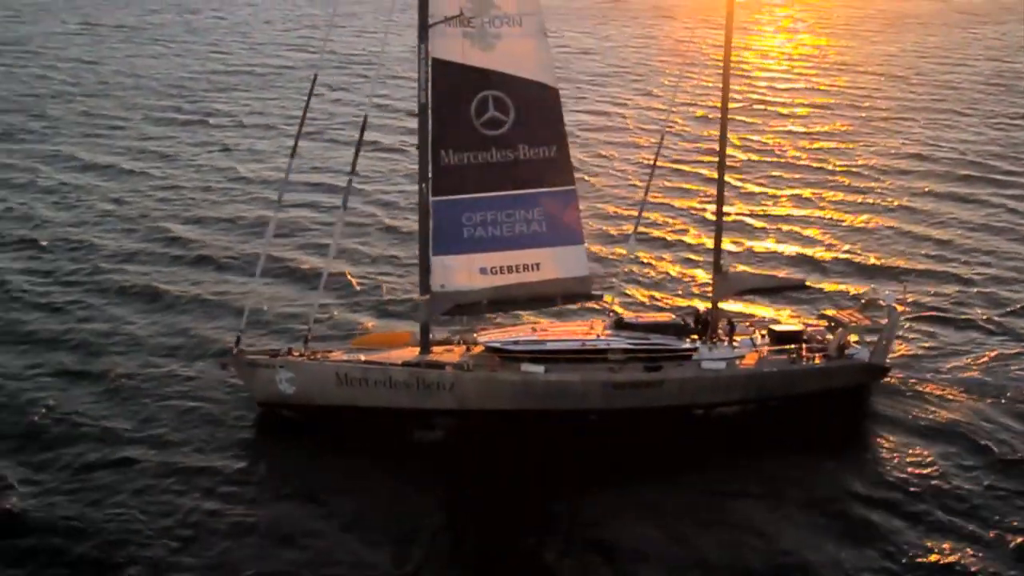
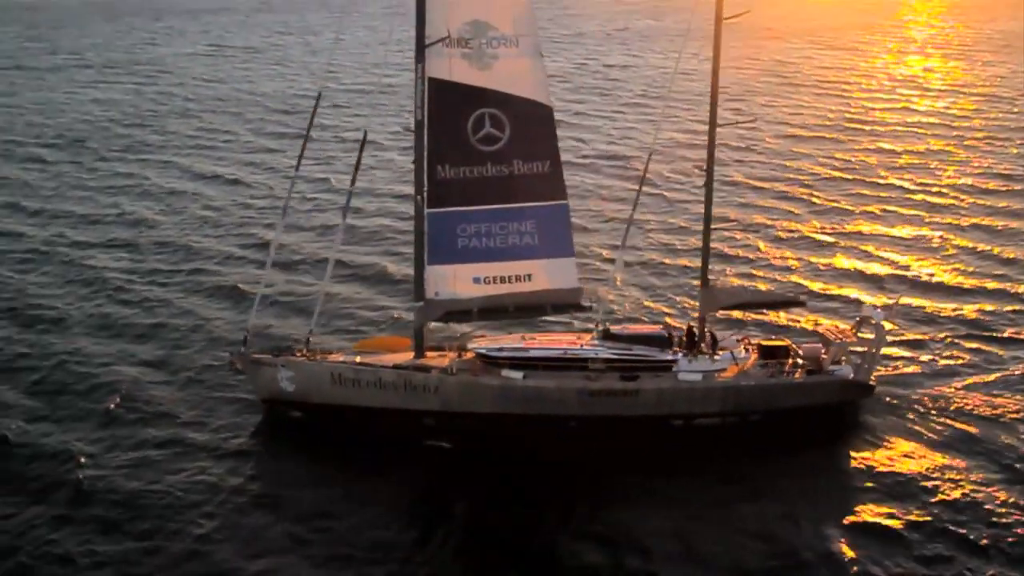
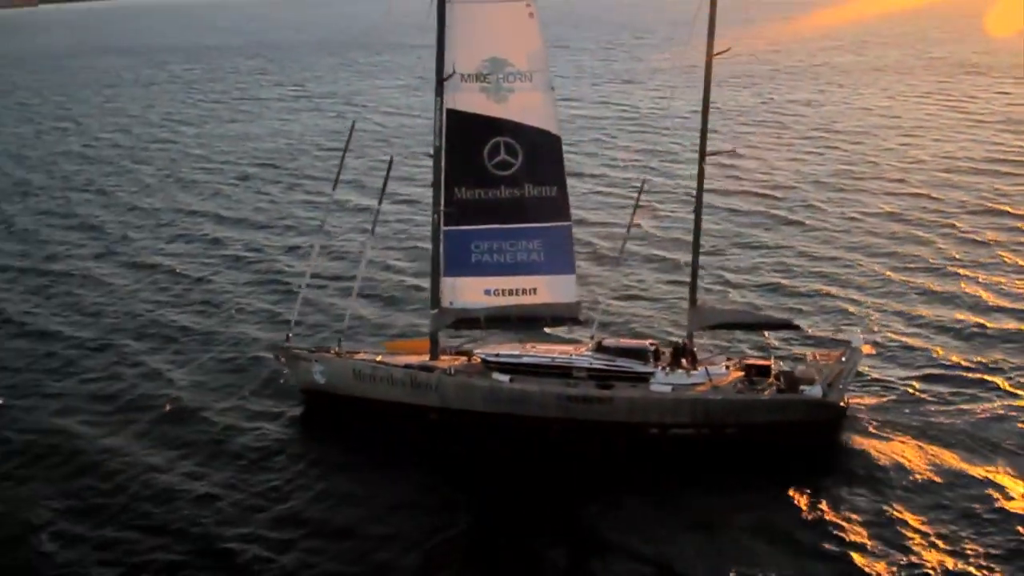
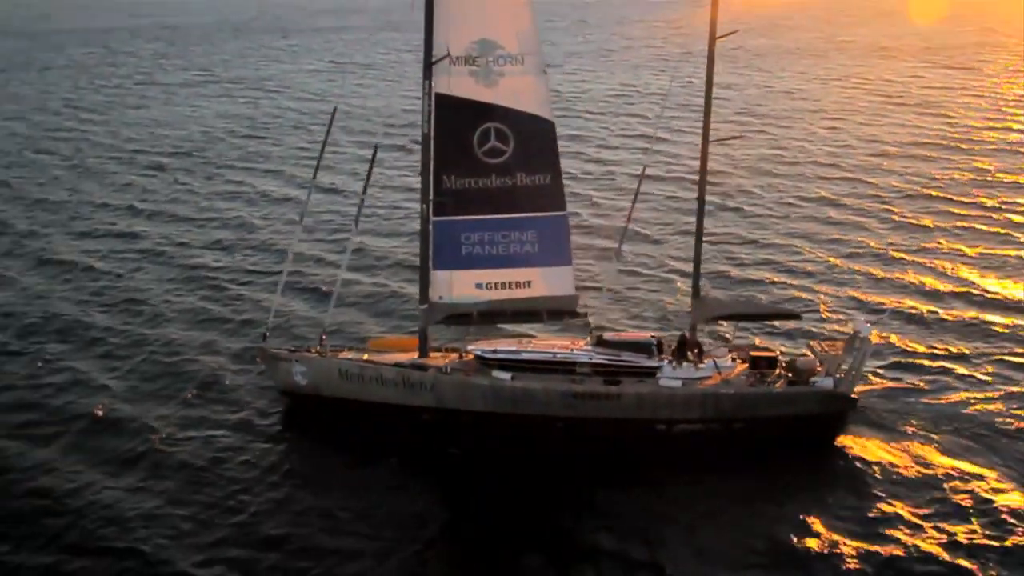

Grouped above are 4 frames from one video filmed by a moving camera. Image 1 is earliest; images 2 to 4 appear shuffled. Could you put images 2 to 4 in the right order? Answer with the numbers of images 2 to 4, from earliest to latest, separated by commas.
2, 4, 3
